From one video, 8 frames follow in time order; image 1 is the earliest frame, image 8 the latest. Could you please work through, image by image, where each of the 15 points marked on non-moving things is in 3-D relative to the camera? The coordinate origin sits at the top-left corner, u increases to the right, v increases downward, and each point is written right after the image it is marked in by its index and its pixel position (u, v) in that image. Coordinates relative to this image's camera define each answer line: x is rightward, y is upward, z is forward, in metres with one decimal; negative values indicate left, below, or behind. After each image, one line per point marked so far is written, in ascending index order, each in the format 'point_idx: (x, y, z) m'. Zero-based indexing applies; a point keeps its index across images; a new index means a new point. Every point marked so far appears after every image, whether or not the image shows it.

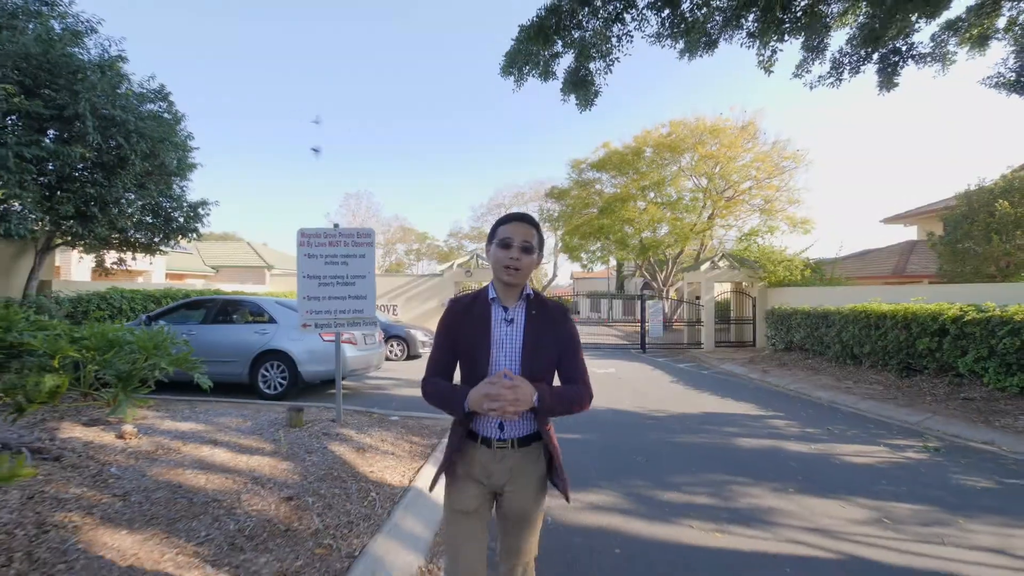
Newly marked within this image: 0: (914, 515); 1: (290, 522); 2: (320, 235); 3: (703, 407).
0: (+3.9, -2.2, +4.3) m
1: (-1.7, -1.8, +3.4) m
2: (-2.5, +0.7, +5.9) m
3: (+4.0, -2.5, +9.2) m
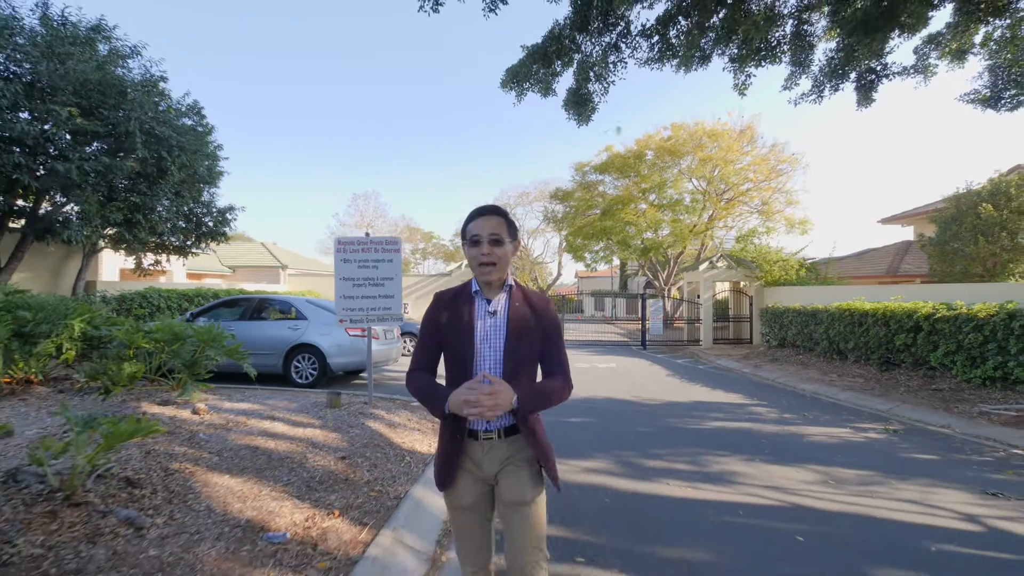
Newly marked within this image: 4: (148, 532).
0: (+4.0, -2.2, +5.1) m
1: (-1.6, -1.8, +4.3) m
2: (-2.4, +0.7, +6.8) m
3: (+4.2, -2.5, +10.0) m
4: (-2.4, -1.6, +2.9) m
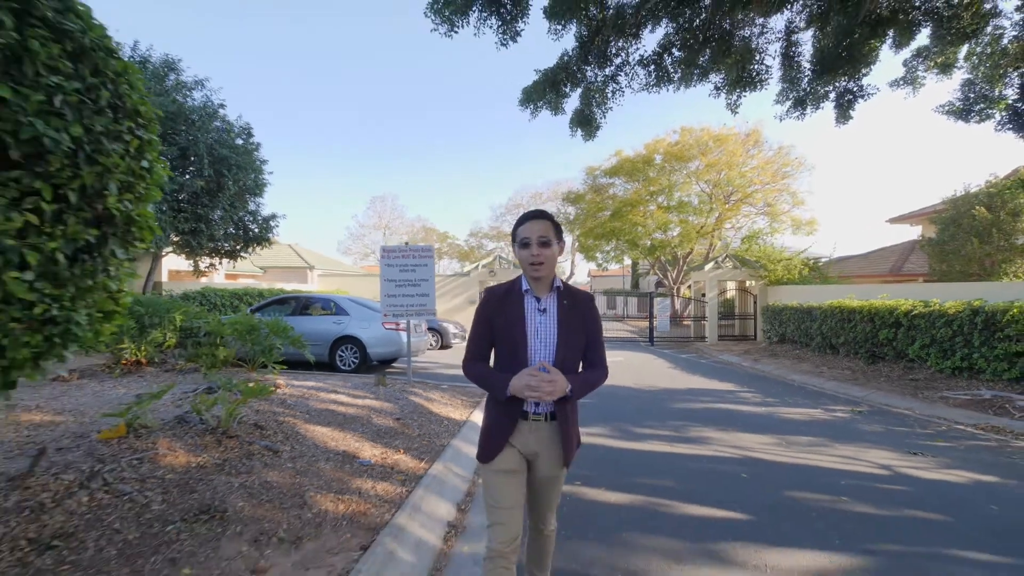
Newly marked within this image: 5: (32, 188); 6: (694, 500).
0: (+4.2, -2.2, +6.3) m
1: (-1.4, -1.8, +5.6) m
2: (-2.1, +0.7, +8.1) m
3: (+4.5, -2.5, +11.2) m
4: (-2.2, -1.6, +4.3) m
5: (-2.1, +0.4, +1.9) m
6: (+1.7, -2.0, +4.2) m
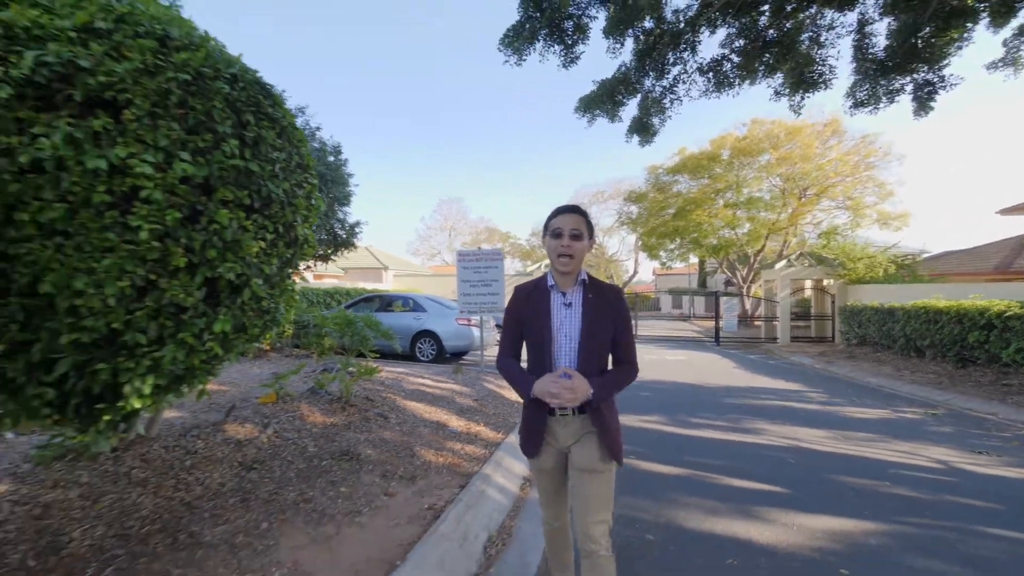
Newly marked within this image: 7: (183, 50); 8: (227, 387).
0: (+5.2, -2.2, +6.5) m
1: (-0.4, -1.8, +6.6) m
2: (-0.8, +0.7, +9.1) m
3: (+6.2, -2.4, +11.3) m
4: (-1.5, -1.6, +5.4) m
5: (-1.7, +0.4, +3.0) m
6: (+2.4, -2.0, +4.8) m
7: (-2.0, +1.4, +2.6) m
8: (-4.0, -1.4, +6.1) m
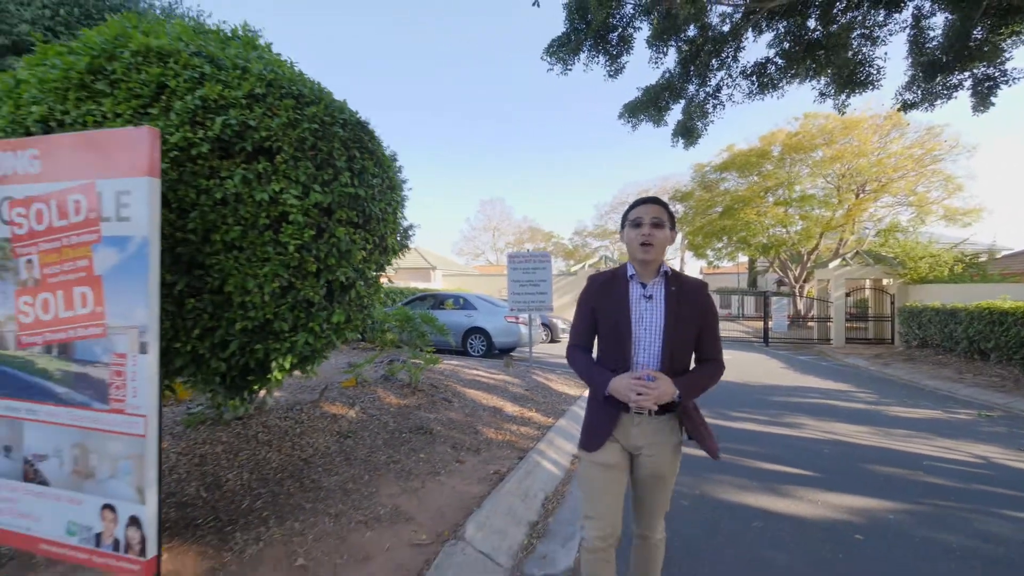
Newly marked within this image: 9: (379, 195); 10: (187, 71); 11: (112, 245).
0: (+5.9, -2.2, +6.6) m
1: (+0.3, -1.8, +7.2) m
2: (+0.2, +0.7, +9.8) m
3: (+7.4, -2.4, +11.3) m
4: (-0.8, -1.6, +6.1) m
5: (-1.2, +0.4, +3.8) m
6: (+3.0, -2.0, +5.1) m
7: (-1.6, +1.4, +3.4) m
8: (-3.2, -1.4, +7.1) m
9: (-1.2, +0.8, +3.8) m
10: (-2.2, +1.5, +3.0) m
11: (-2.2, +0.2, +2.4) m
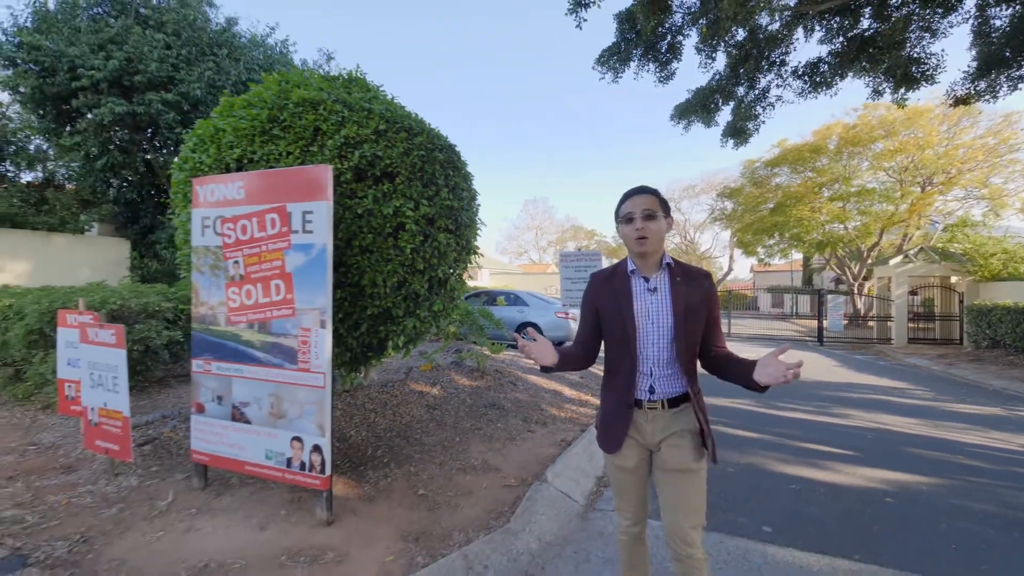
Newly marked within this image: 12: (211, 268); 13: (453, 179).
0: (+6.8, -2.1, +6.7) m
1: (+1.3, -1.7, +7.9) m
2: (+1.5, +0.8, +10.5) m
3: (+8.7, -2.4, +11.3) m
4: (+0.1, -1.5, +6.9) m
5: (-0.6, +0.5, +4.6) m
6: (+3.8, -1.9, +5.6) m
7: (-0.9, +1.5, +4.3) m
8: (-2.2, -1.3, +8.1) m
9: (-0.5, +0.9, +4.7) m
10: (-1.6, +1.5, +4.0) m
11: (-1.6, +0.3, +3.4) m
12: (-2.5, +0.2, +3.7) m
13: (-0.6, +1.1, +4.4) m
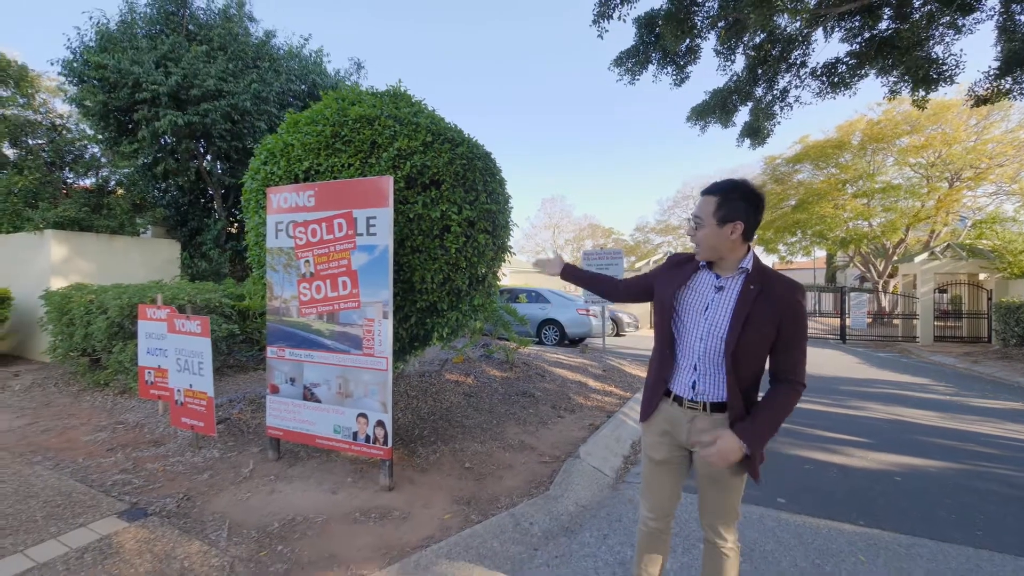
0: (+7.3, -2.0, +6.9) m
1: (+1.8, -1.7, +8.3) m
2: (+2.0, +0.8, +10.9) m
3: (+9.3, -2.3, +11.4) m
4: (+0.5, -1.5, +7.3) m
5: (-0.2, +0.5, +5.0) m
6: (+4.2, -1.9, +5.9) m
7: (-0.6, +1.5, +4.7) m
8: (-1.7, -1.3, +8.6) m
9: (-0.1, +0.9, +5.1) m
10: (-1.3, +1.6, +4.5) m
11: (-1.3, +0.3, +3.8) m
12: (-2.2, +0.2, +4.2) m
13: (-0.2, +1.1, +4.9) m
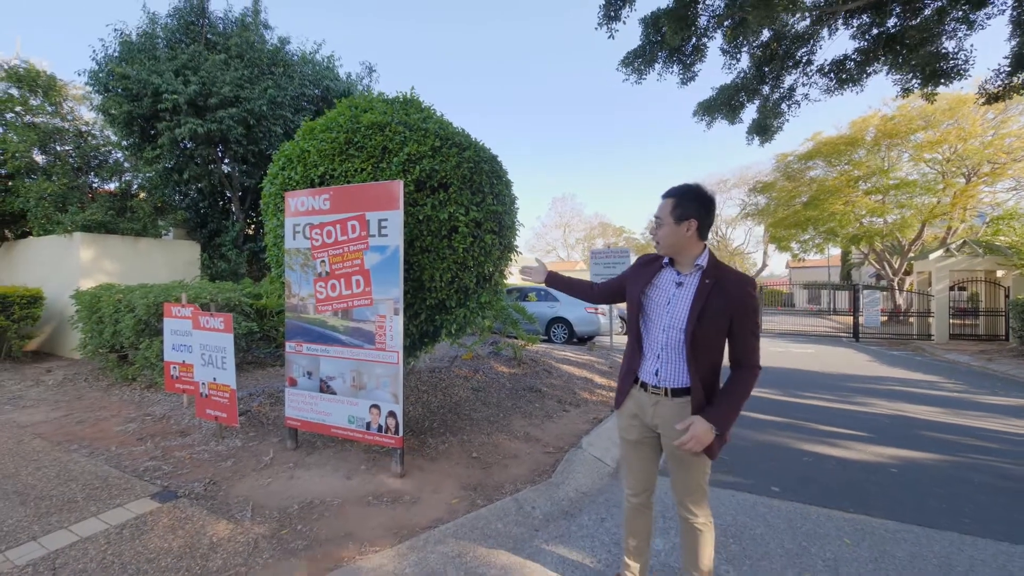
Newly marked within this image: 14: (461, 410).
0: (+7.4, -2.0, +6.9) m
1: (+2.0, -1.6, +8.4) m
2: (+2.2, +0.9, +11.0) m
3: (+9.6, -2.2, +11.3) m
4: (+0.7, -1.5, +7.5) m
5: (-0.1, +0.6, +5.2) m
6: (+4.3, -1.8, +6.0) m
7: (-0.5, +1.5, +4.9) m
8: (-1.5, -1.2, +8.9) m
9: (0.0, +0.9, +5.3) m
10: (-1.2, +1.6, +4.7) m
11: (-1.3, +0.3, +4.1) m
12: (-2.1, +0.2, +4.4) m
13: (-0.2, +1.2, +5.1) m
14: (-0.6, -1.5, +5.5) m
